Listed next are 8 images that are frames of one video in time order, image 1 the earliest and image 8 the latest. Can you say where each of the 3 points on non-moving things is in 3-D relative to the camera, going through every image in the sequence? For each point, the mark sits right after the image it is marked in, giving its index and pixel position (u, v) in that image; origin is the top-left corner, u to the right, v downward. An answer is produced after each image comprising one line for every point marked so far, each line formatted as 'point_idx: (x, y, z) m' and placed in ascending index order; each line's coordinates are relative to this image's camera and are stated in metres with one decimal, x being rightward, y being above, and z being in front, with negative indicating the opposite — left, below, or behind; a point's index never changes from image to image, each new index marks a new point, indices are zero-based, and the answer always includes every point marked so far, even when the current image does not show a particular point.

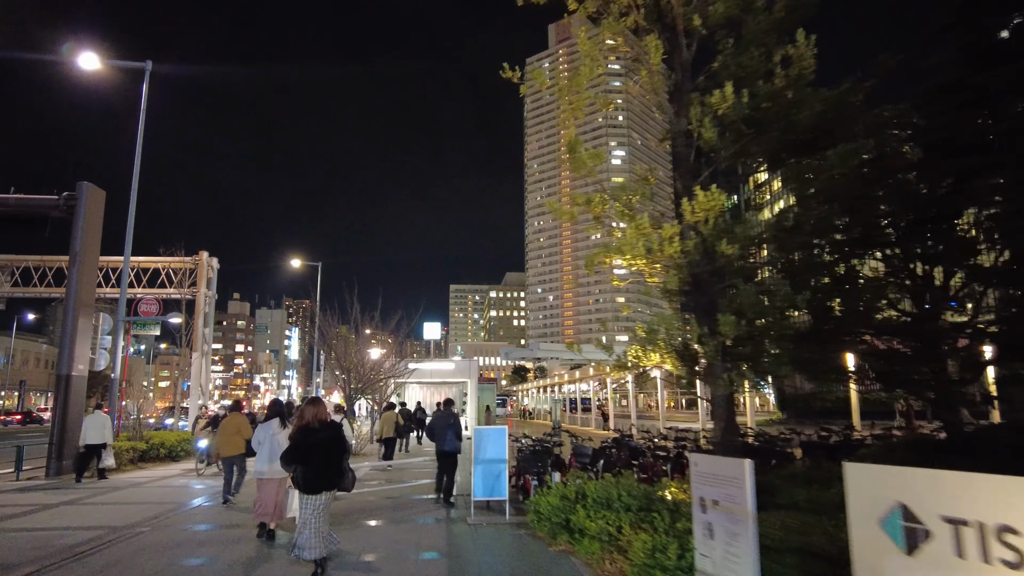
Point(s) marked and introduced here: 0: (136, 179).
0: (-10.1, +2.8, +17.4) m
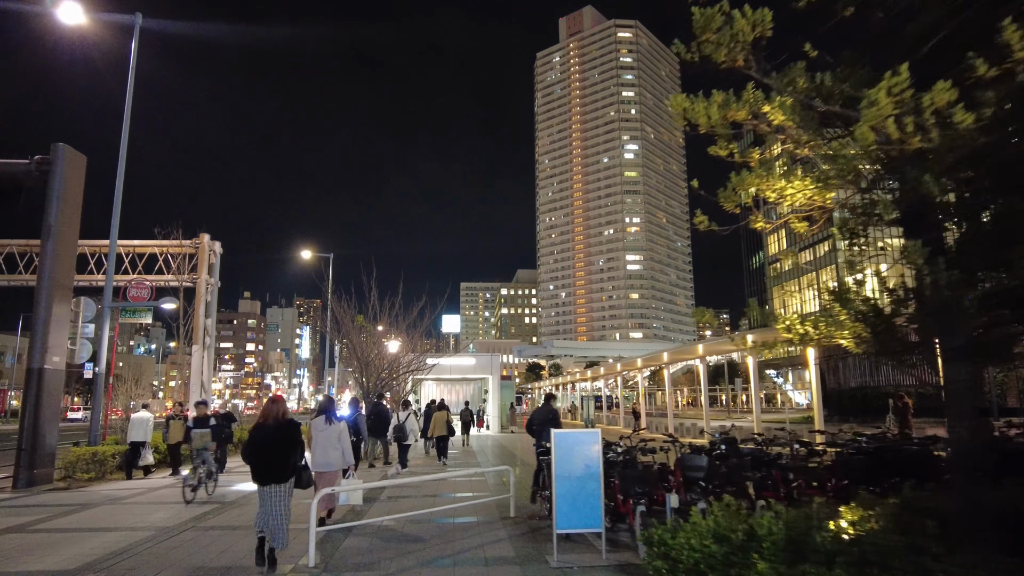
0: (-9.2, +3.2, +15.4) m
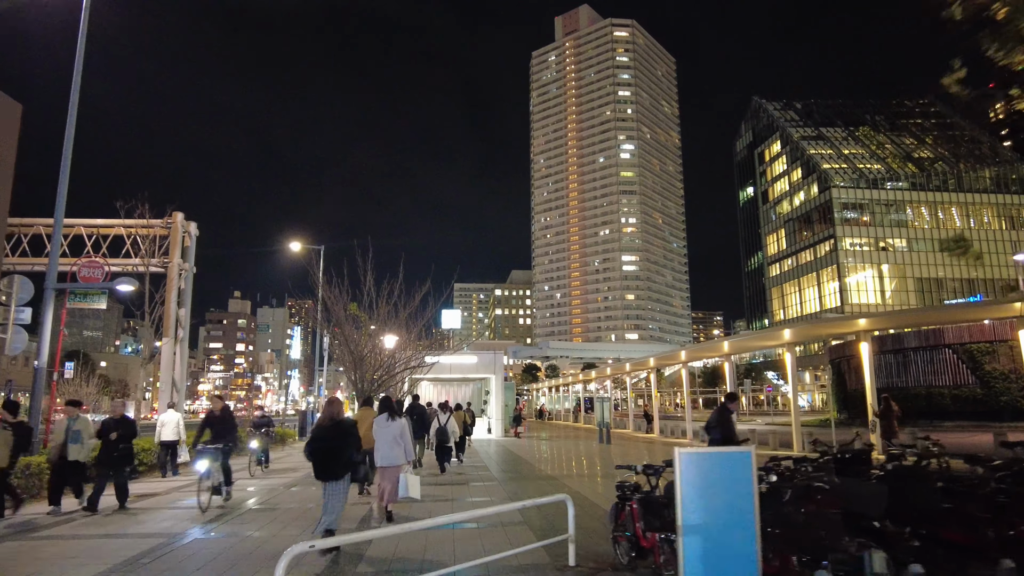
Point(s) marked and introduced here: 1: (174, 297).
0: (-8.8, +3.6, +13.1) m
1: (-8.6, -0.2, +16.7) m
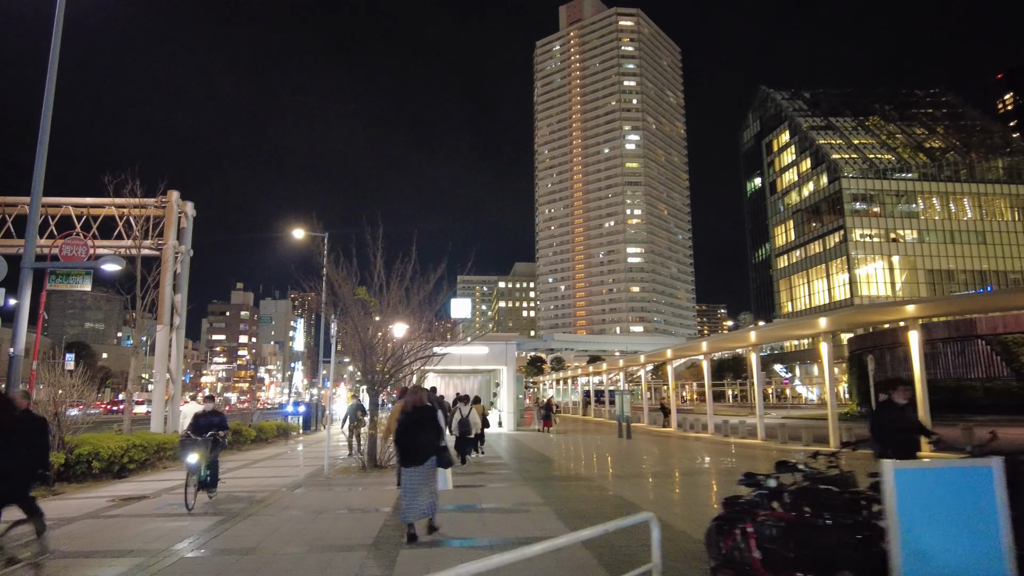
0: (-8.3, +4.0, +11.9) m
1: (-8.2, +0.2, +15.5) m
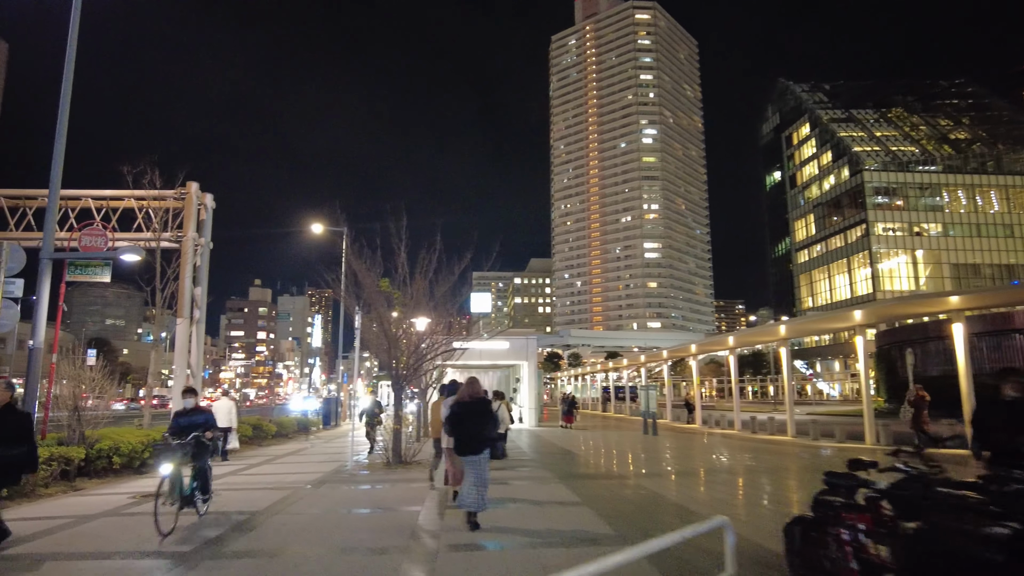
0: (-7.8, +4.1, +11.6) m
1: (-7.6, +0.3, +15.3) m
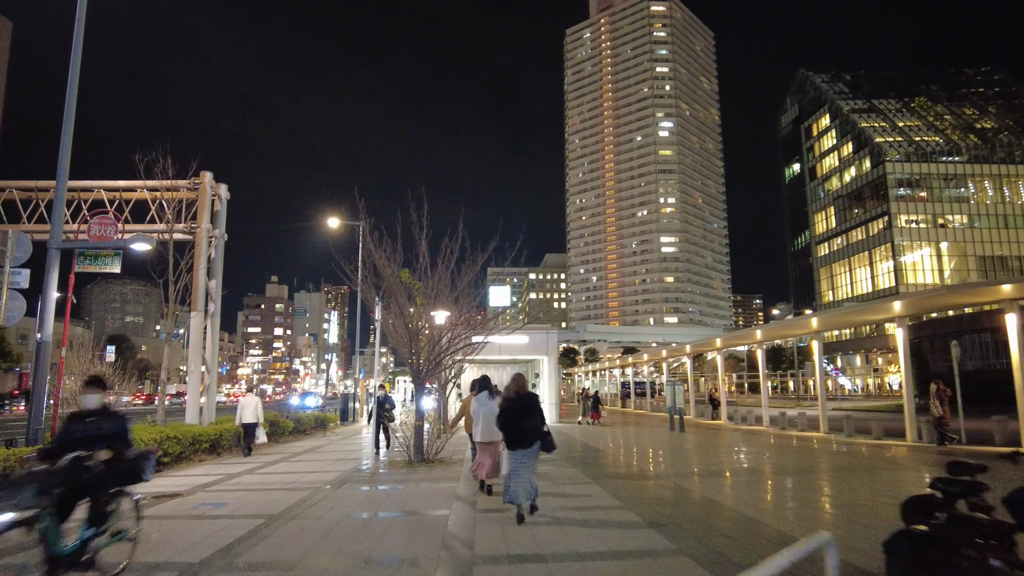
0: (-7.4, +4.3, +11.2) m
1: (-7.0, +0.5, +14.9) m
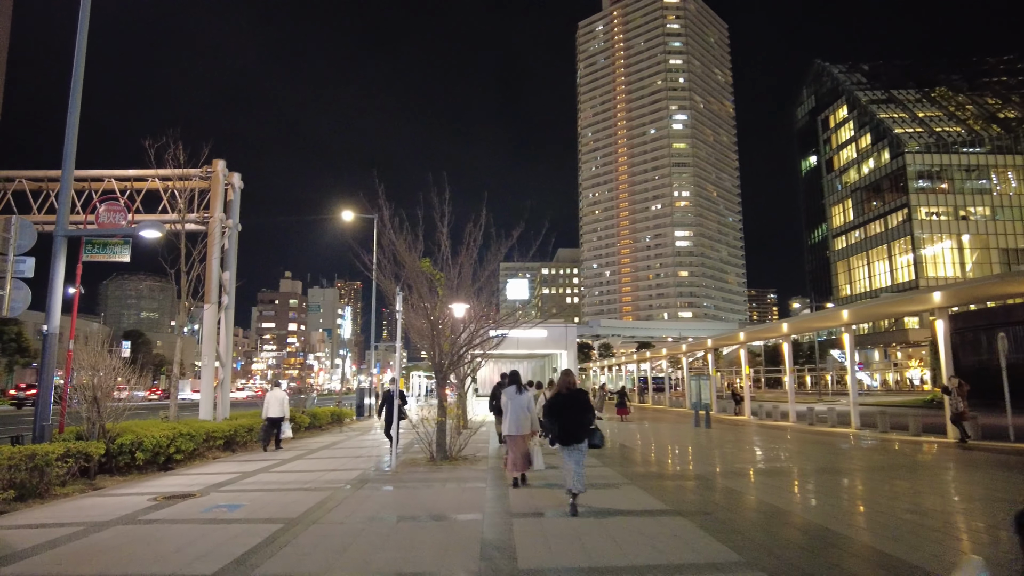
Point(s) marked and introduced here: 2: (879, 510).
0: (-7.0, +4.4, +10.7) m
1: (-6.5, +0.7, +14.4) m
2: (+5.0, -3.0, +8.8) m
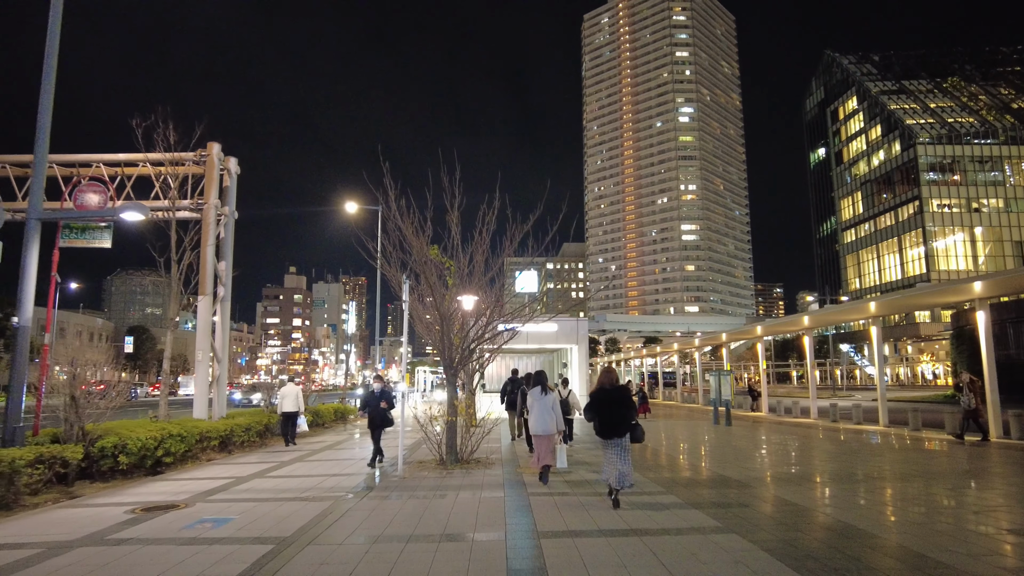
0: (-6.7, +4.6, +9.8) m
1: (-6.2, +0.9, +13.6) m
2: (+5.2, -2.8, +7.9) m
